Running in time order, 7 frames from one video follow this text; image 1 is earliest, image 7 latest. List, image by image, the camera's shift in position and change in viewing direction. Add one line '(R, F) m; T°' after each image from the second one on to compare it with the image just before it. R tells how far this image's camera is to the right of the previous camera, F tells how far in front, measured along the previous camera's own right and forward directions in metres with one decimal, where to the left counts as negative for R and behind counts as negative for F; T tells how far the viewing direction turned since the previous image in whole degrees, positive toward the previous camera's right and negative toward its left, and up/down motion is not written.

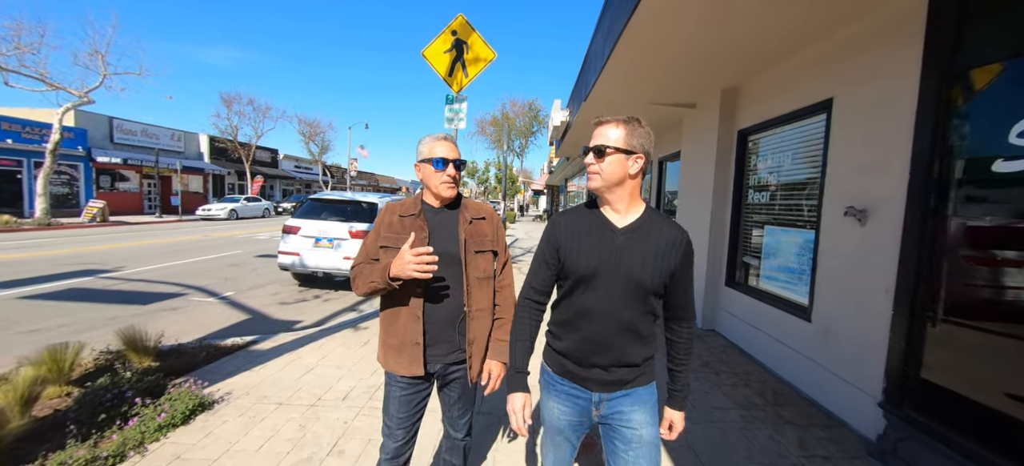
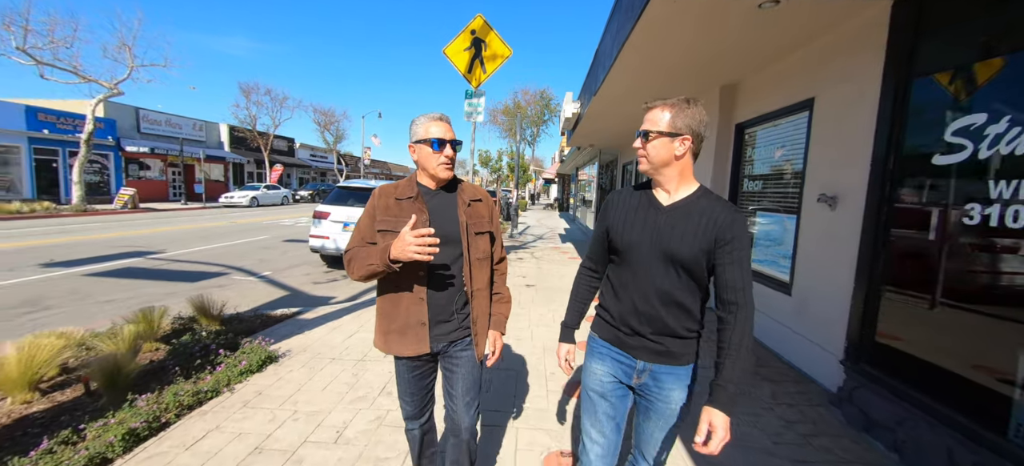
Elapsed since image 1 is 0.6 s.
(-0.1, -0.4) m; -2°
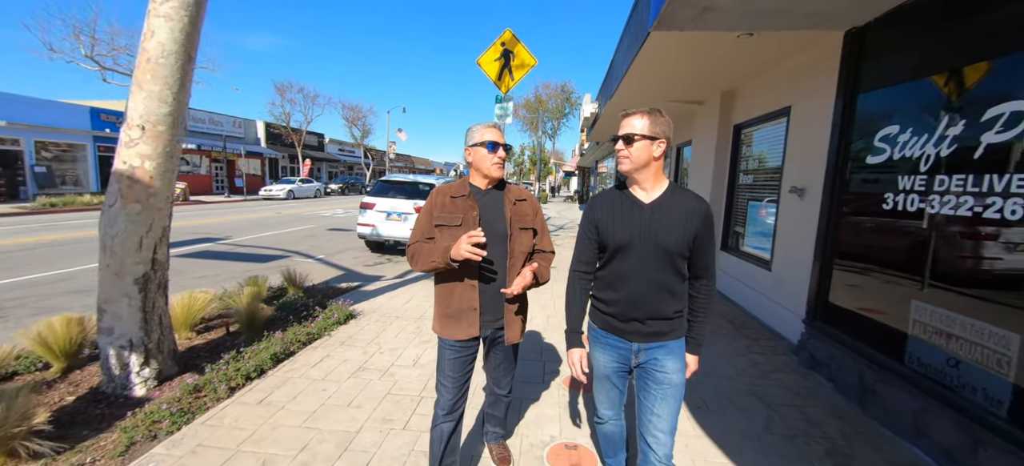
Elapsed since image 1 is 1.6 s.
(-0.1, -0.7) m; -3°
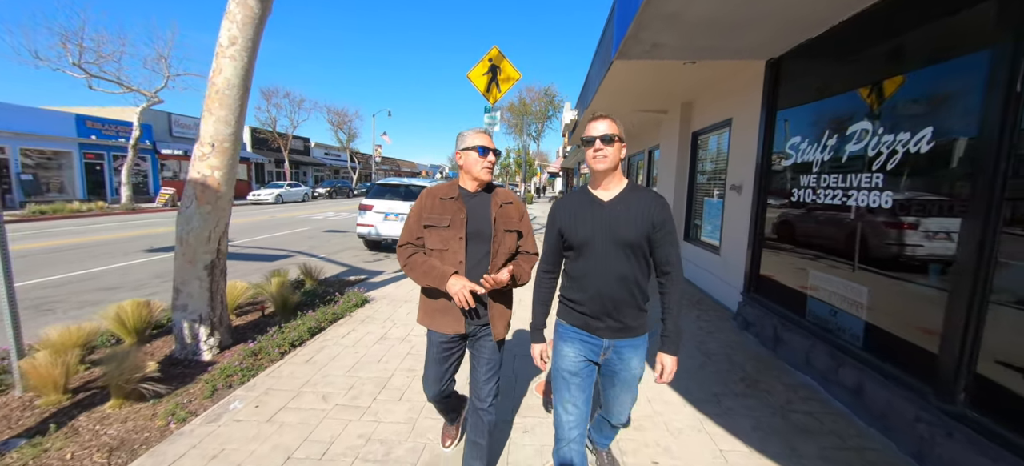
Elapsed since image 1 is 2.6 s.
(-0.1, -0.7) m; +2°
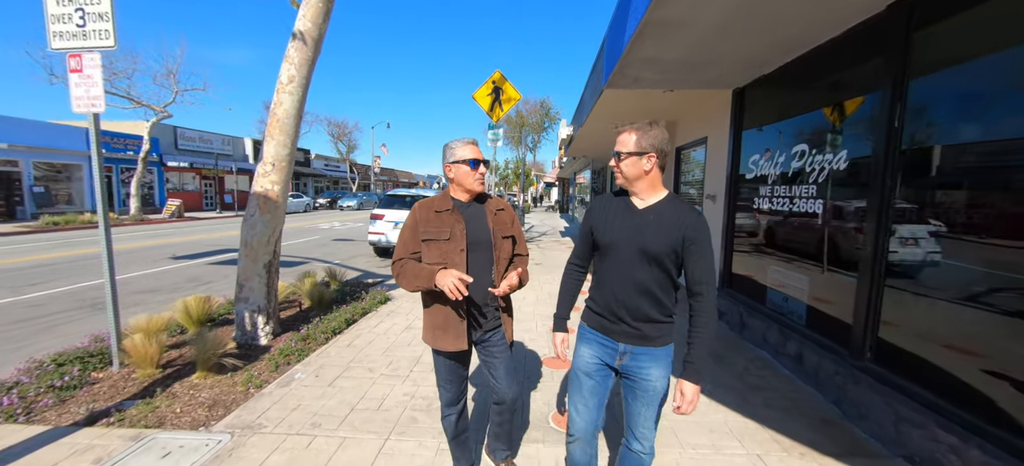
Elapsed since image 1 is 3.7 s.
(-0.1, -0.6) m; +1°
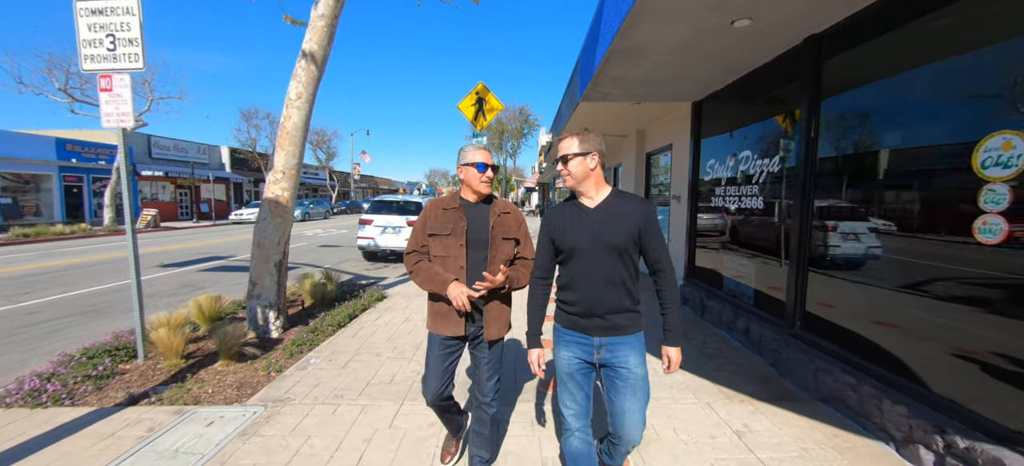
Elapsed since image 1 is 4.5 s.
(-0.1, -0.5) m; +3°
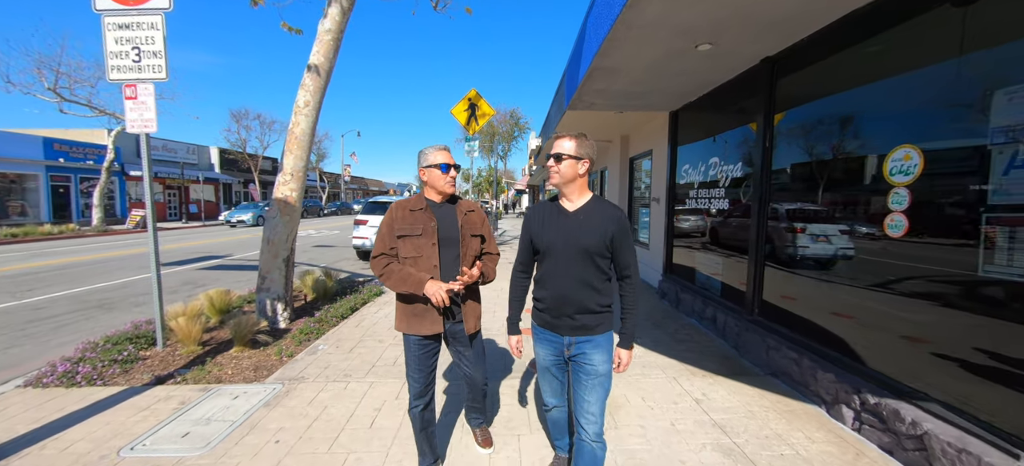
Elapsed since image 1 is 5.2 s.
(0.0, -0.4) m; +1°
